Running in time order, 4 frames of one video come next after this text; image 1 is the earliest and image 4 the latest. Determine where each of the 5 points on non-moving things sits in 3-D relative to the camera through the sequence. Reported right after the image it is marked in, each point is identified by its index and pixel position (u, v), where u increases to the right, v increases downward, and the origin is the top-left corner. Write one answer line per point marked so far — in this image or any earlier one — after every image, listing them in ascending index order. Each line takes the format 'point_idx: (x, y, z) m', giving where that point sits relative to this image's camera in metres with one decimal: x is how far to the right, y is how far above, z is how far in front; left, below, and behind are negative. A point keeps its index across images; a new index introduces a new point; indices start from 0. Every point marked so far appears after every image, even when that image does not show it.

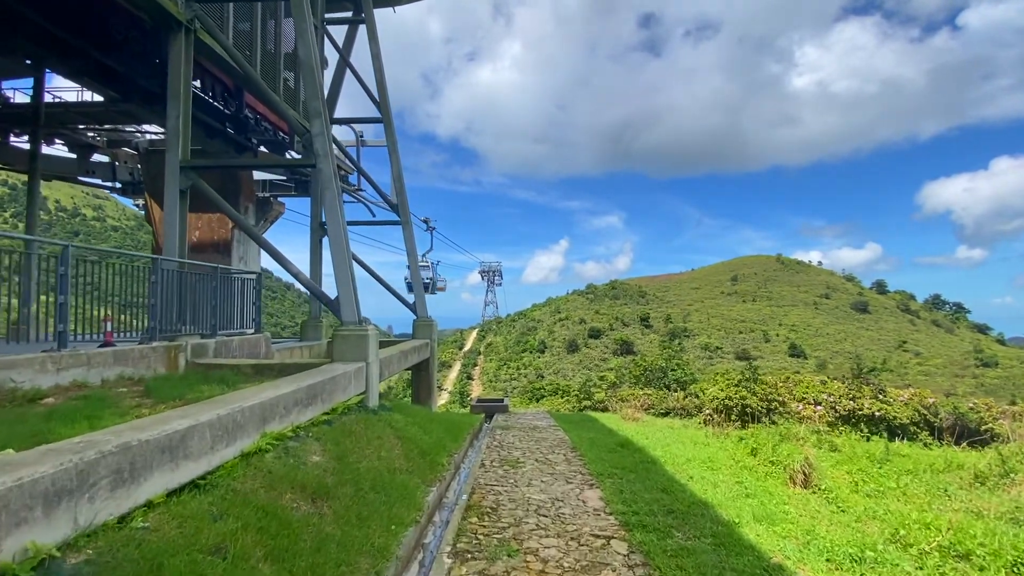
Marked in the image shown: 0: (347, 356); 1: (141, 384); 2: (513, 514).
0: (-2.1, -0.9, +6.3) m
1: (-3.7, -1.0, +4.9) m
2: (0.0, -2.1, +4.6) m
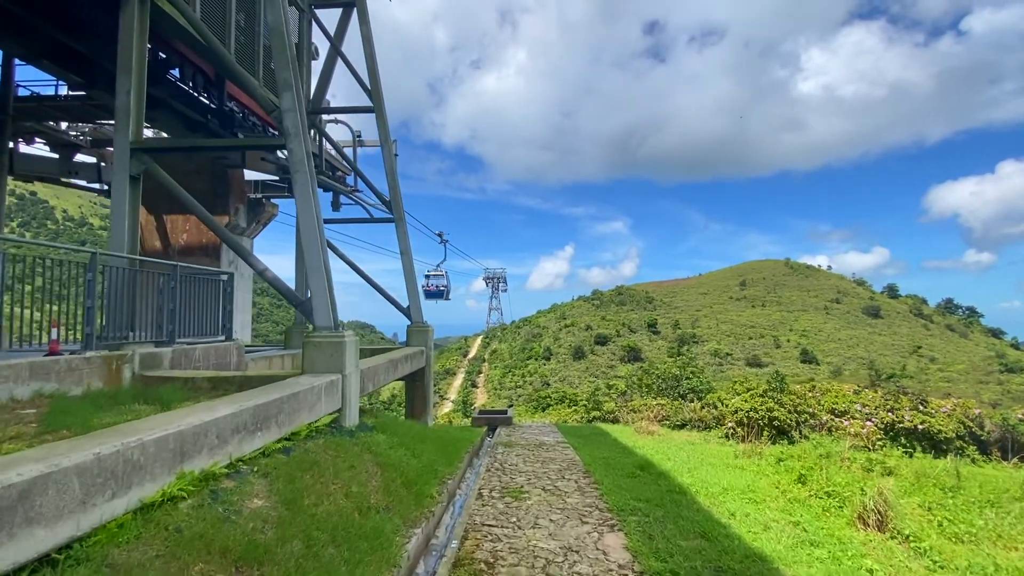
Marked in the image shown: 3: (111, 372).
0: (-2.1, -0.9, +5.3) m
1: (-3.7, -0.9, +3.9) m
2: (0.0, -2.1, +3.6) m
3: (-4.3, -0.9, +5.3) m
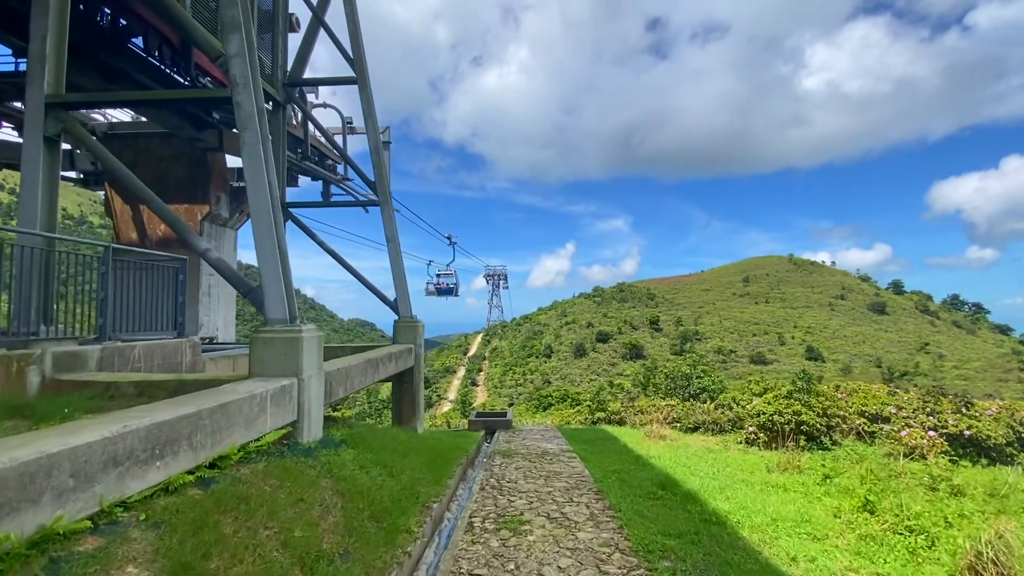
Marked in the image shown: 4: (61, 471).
0: (-2.1, -0.7, +4.3) m
1: (-3.7, -0.8, +2.9) m
2: (0.0, -2.0, +2.6) m
3: (-4.4, -0.8, +4.2) m
4: (-2.0, -0.8, +2.2) m
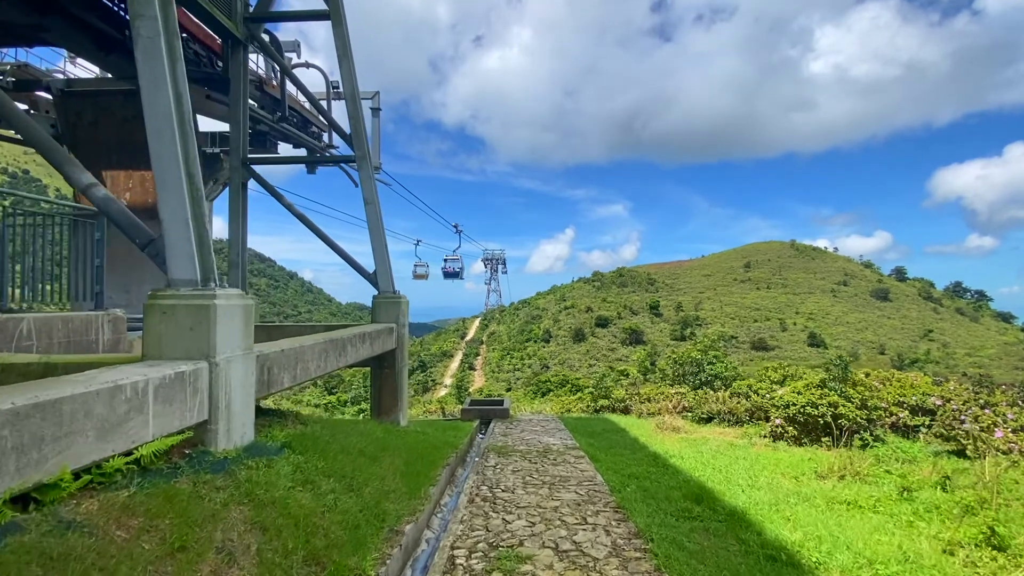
0: (-2.1, -0.4, +3.1) m
1: (-3.7, -0.5, +1.7) m
2: (0.0, -1.7, +1.4) m
3: (-4.4, -0.4, +3.0) m
4: (-2.0, -0.5, +0.9) m
